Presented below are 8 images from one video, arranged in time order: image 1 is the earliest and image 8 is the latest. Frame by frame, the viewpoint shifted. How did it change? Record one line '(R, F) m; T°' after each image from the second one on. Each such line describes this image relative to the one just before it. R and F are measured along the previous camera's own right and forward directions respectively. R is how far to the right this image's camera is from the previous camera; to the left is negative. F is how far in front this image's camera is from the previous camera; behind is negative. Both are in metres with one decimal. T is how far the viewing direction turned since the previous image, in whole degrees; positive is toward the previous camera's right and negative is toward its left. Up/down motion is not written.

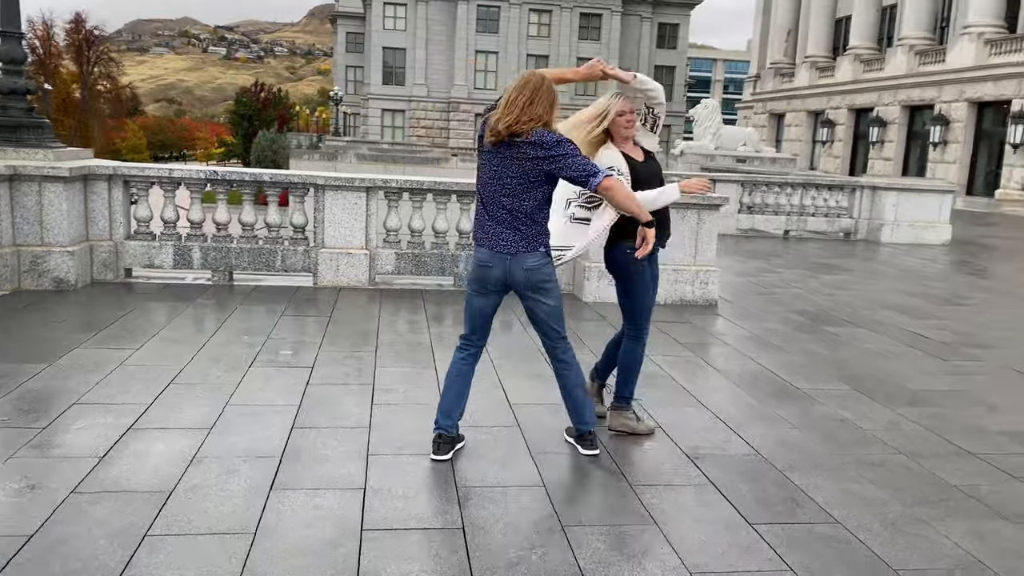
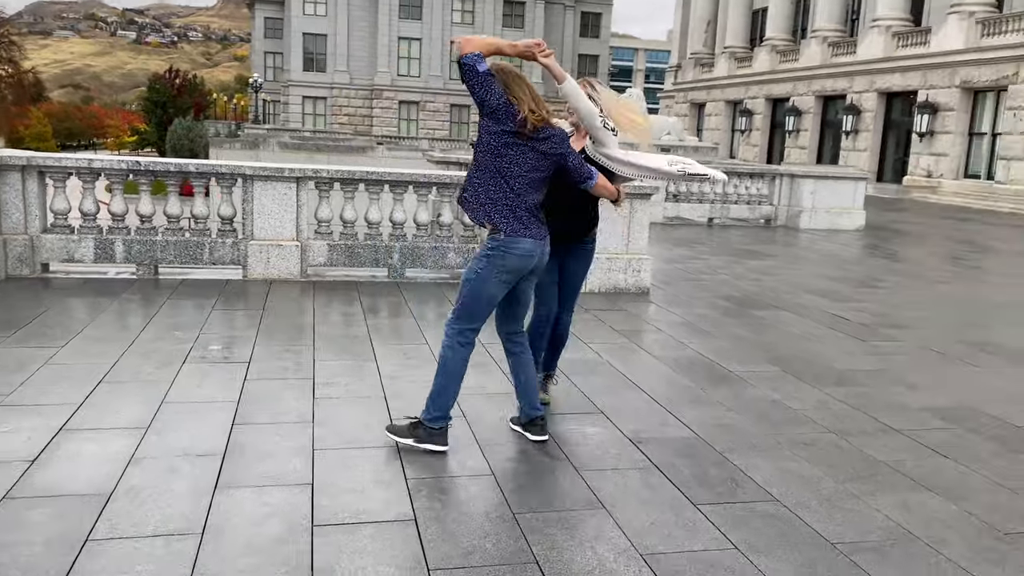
(-0.1, 0.0) m; +5°
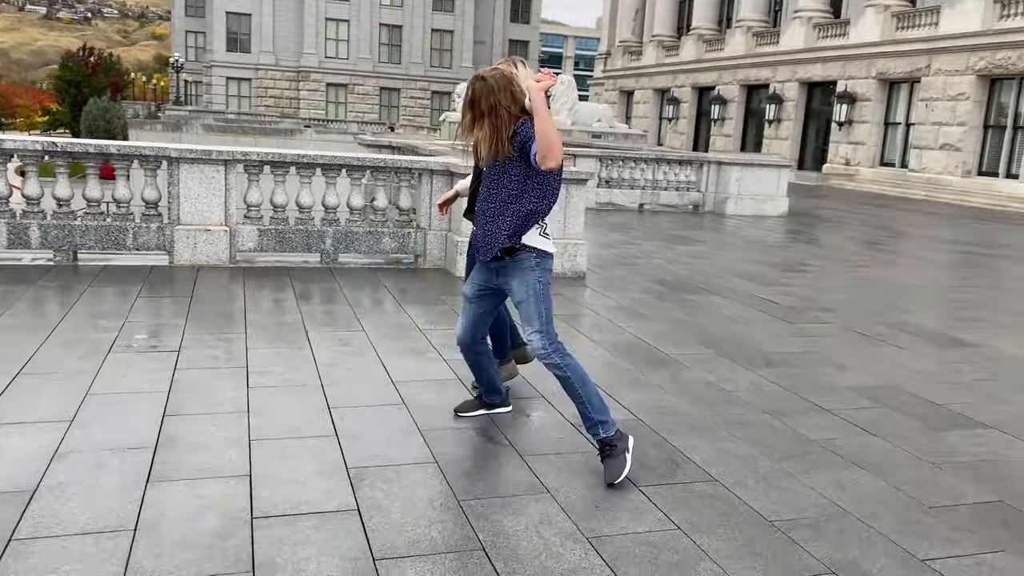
(-0.1, 0.0) m; +5°
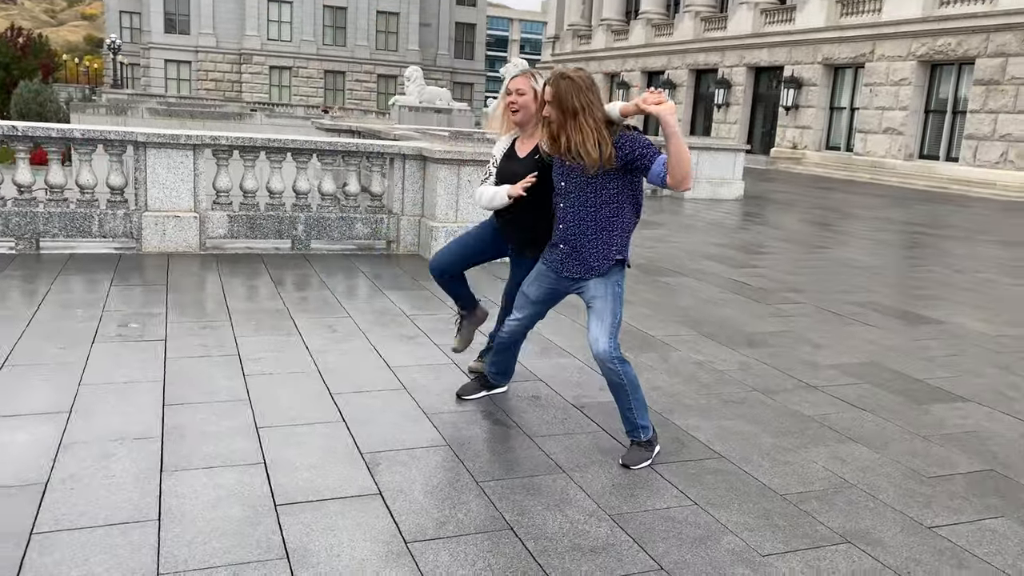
(-0.3, 0.0) m; +4°
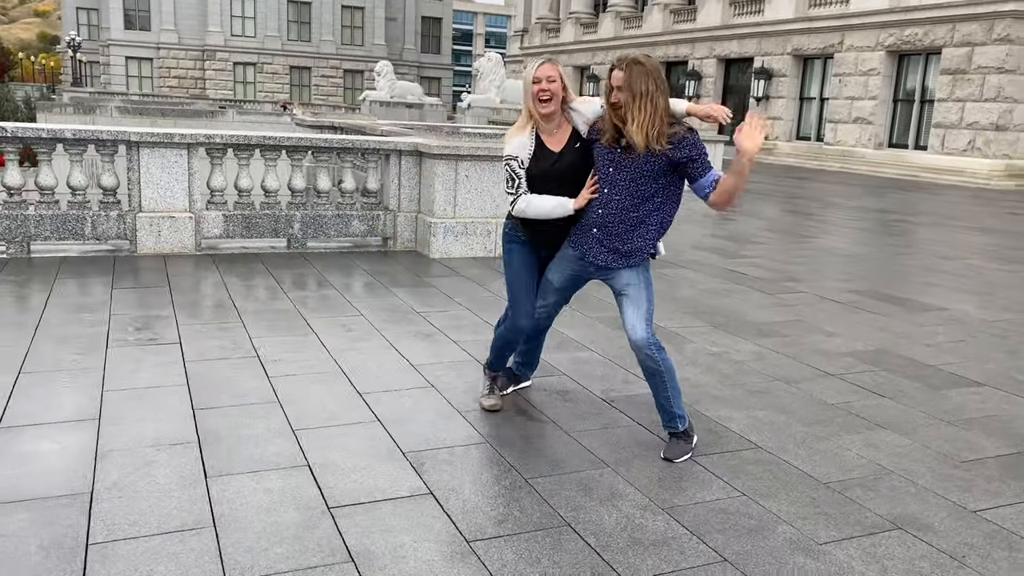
(-0.3, 0.0) m; +2°
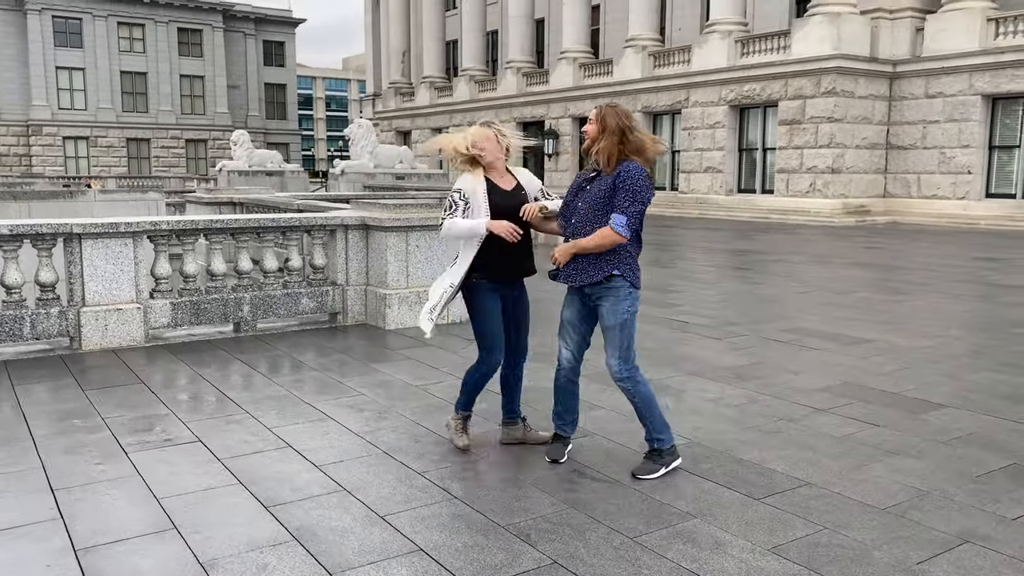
(-1.1, -0.1) m; +10°
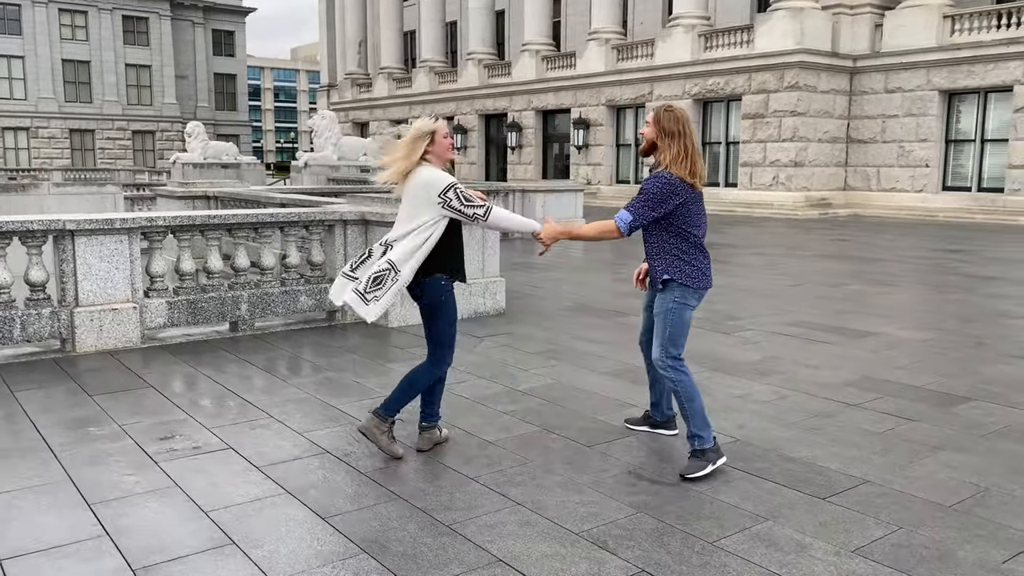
(-0.5, +0.1) m; +3°
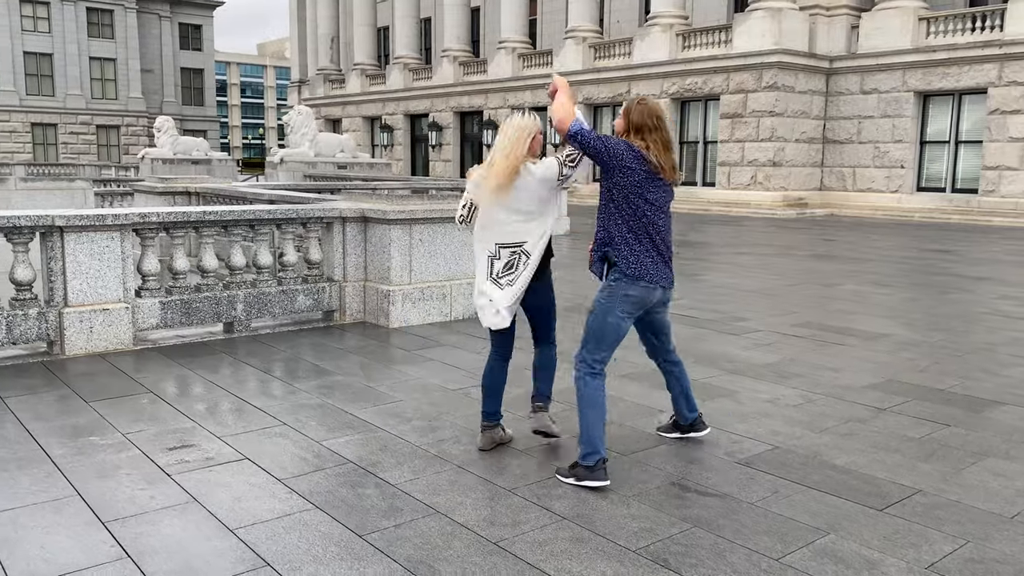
(-0.4, +0.2) m; +2°
